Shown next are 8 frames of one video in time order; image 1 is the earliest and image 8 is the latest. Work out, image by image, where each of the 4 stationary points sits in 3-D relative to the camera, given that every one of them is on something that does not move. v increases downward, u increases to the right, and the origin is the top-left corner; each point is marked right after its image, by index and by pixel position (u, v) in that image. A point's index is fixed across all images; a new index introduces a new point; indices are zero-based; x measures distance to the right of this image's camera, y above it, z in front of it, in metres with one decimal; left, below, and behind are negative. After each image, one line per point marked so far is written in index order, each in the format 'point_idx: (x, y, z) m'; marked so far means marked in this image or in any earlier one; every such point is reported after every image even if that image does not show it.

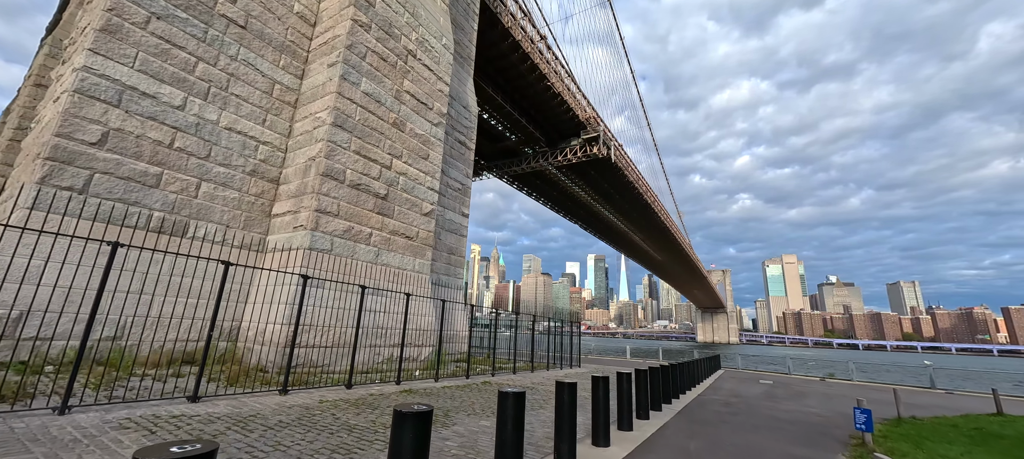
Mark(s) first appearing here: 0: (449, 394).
0: (-1.0, -2.6, +6.1) m
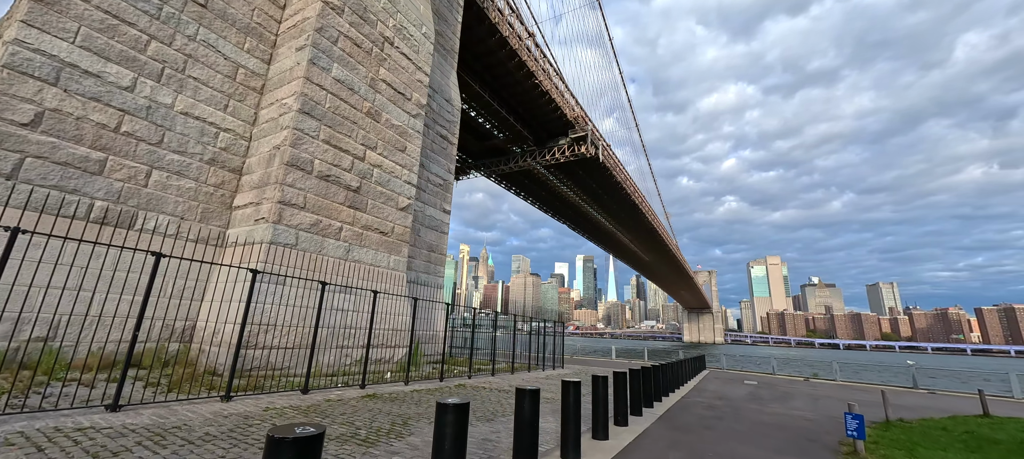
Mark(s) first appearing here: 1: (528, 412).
0: (-1.4, -2.5, +5.7) m
1: (+0.1, -1.6, +3.3) m
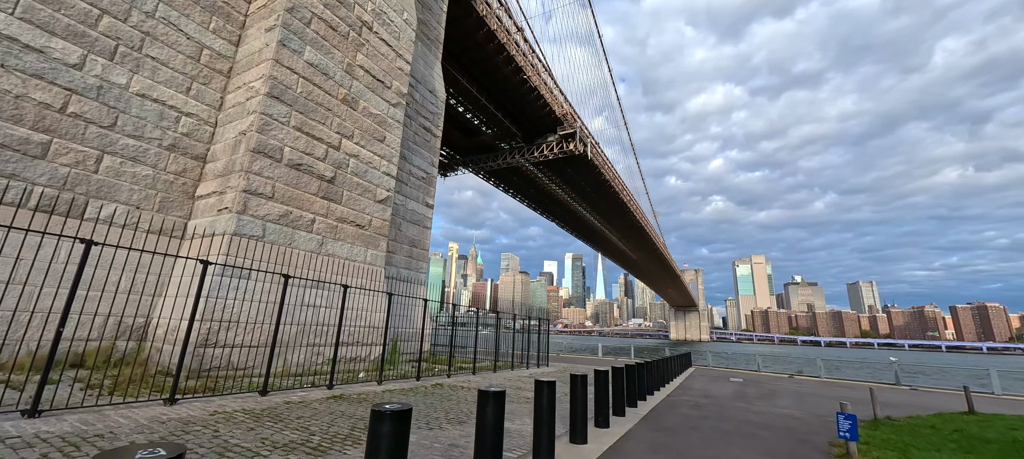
0: (-1.7, -2.3, +5.3) m
1: (-0.1, -1.4, +2.9) m
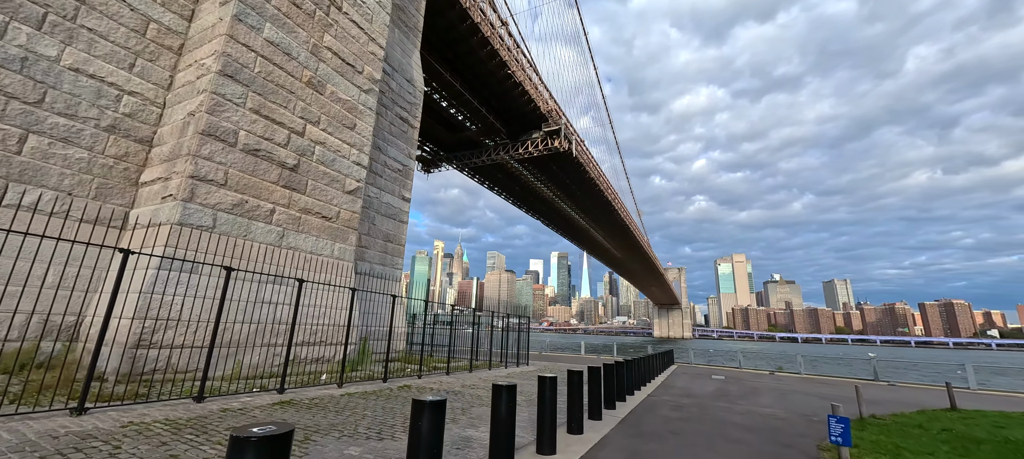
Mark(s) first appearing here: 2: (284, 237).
0: (-2.1, -2.2, +4.9) m
1: (-0.4, -1.3, +2.5) m
2: (-4.4, -0.1, +7.5) m
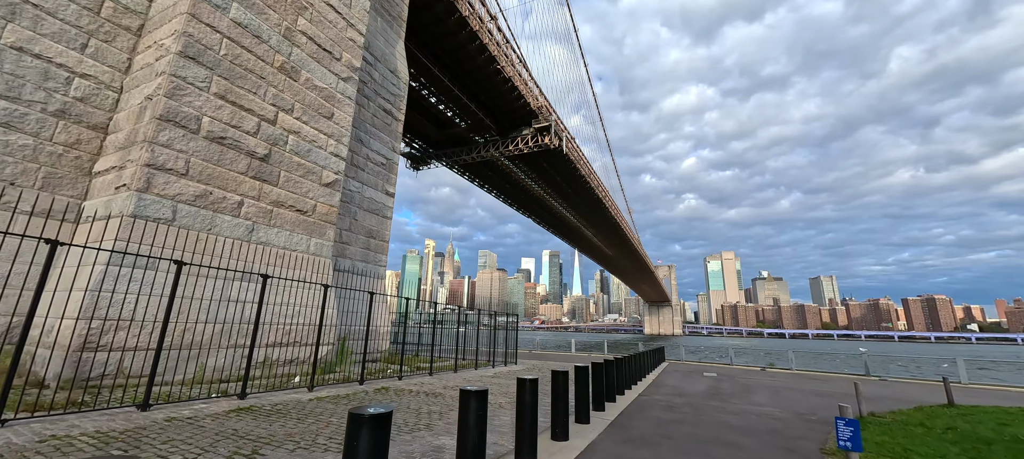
0: (-2.3, -2.1, +4.5) m
1: (-0.6, -1.2, +2.2) m
2: (-4.7, 0.0, +7.1) m
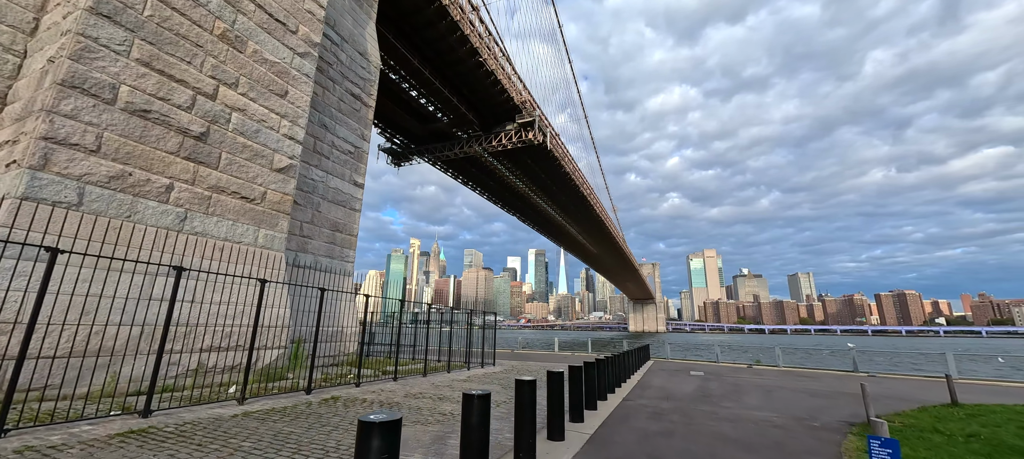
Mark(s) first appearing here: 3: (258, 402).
0: (-2.7, -1.9, +3.7) m
1: (-0.9, -1.0, +1.4) m
2: (-5.2, +0.2, +6.2) m
3: (-3.2, -2.2, +4.9) m
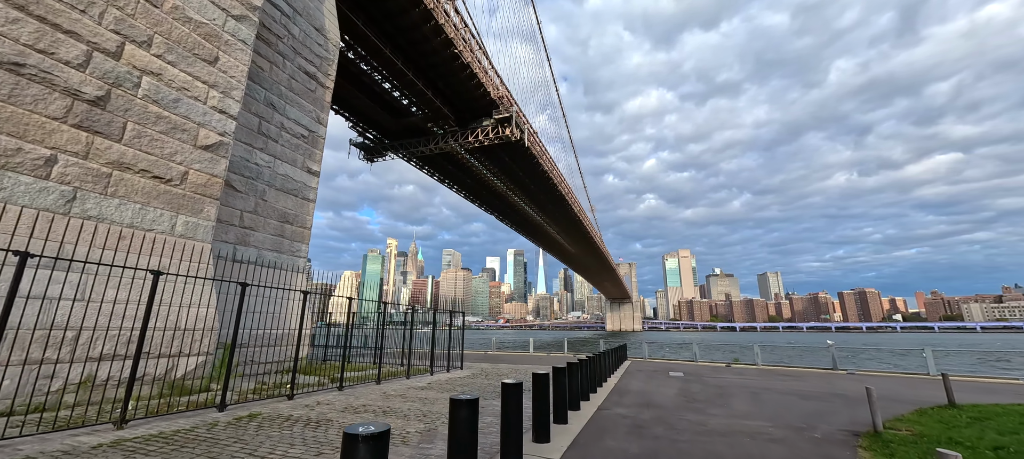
0: (-3.1, -1.7, +2.7) m
1: (-1.2, -0.8, +0.6) m
2: (-5.7, +0.4, +5.1) m
3: (-3.7, -2.0, +3.9) m
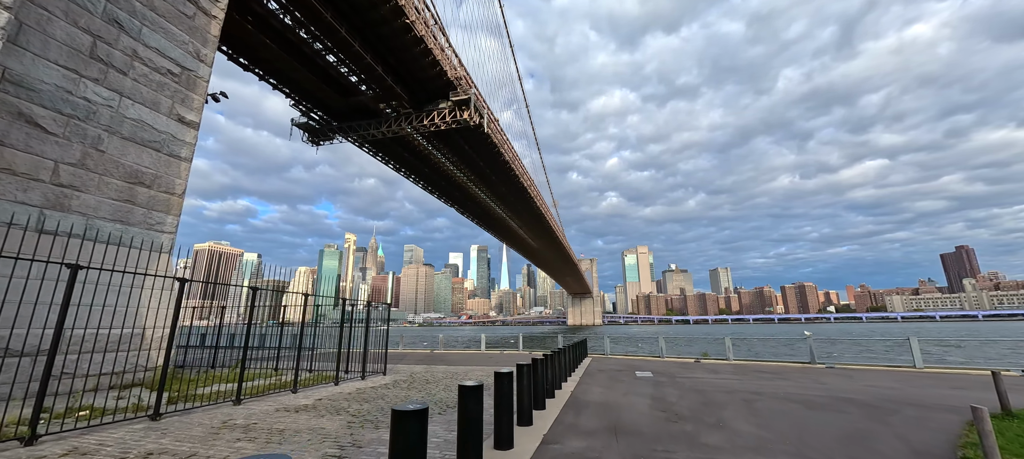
0: (-3.7, -1.1, +0.5) m
1: (-1.7, -0.3, -1.5) m
2: (-6.5, +1.0, +2.6) m
3: (-4.4, -1.4, +1.6) m
